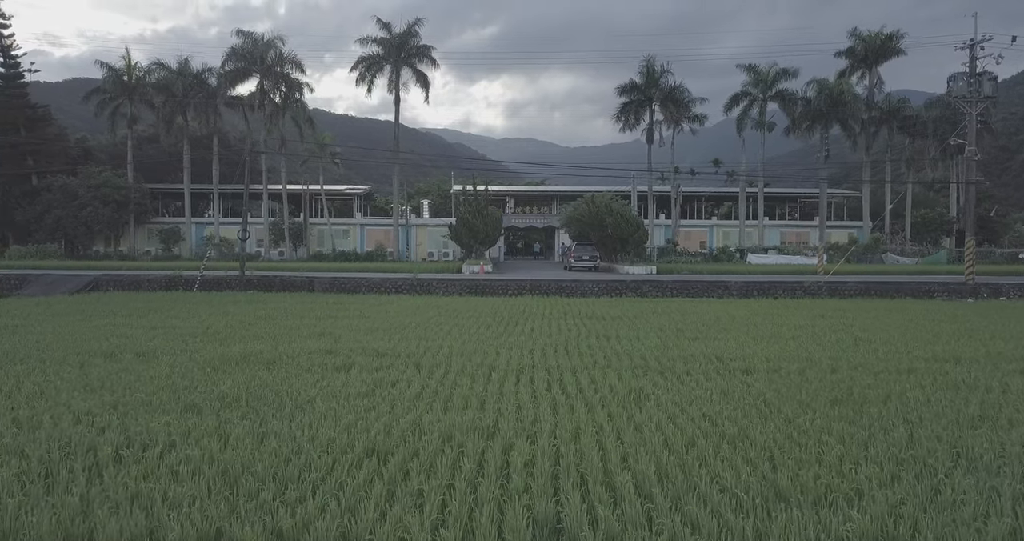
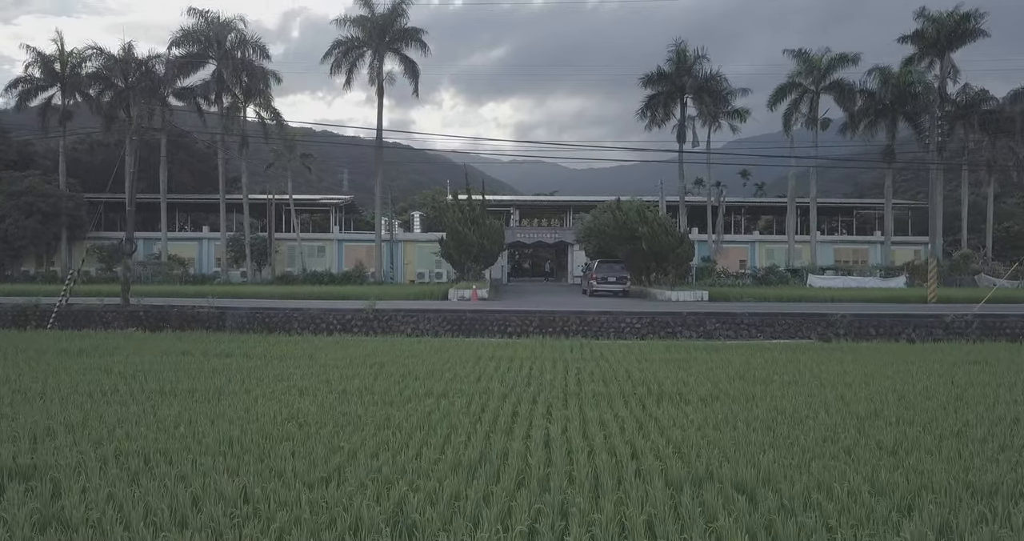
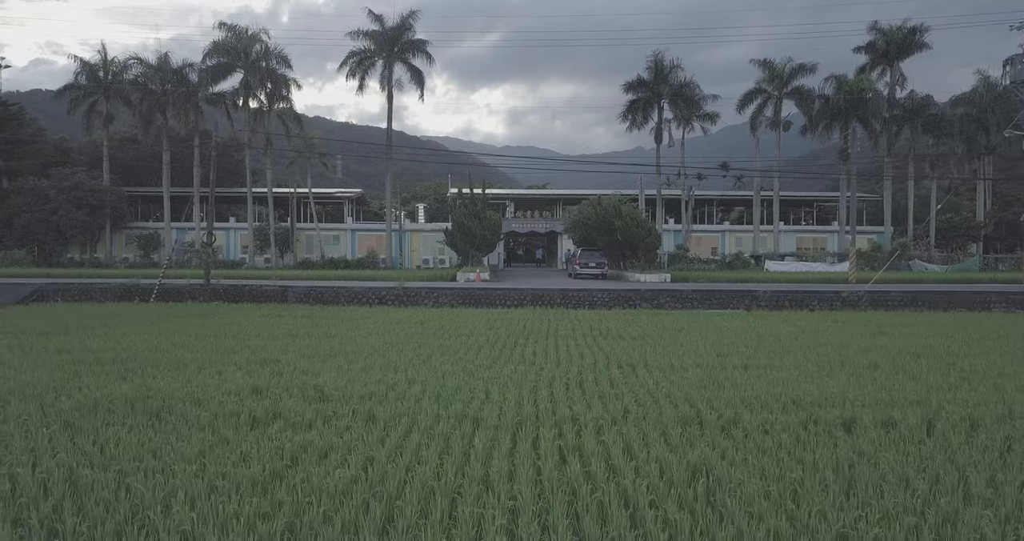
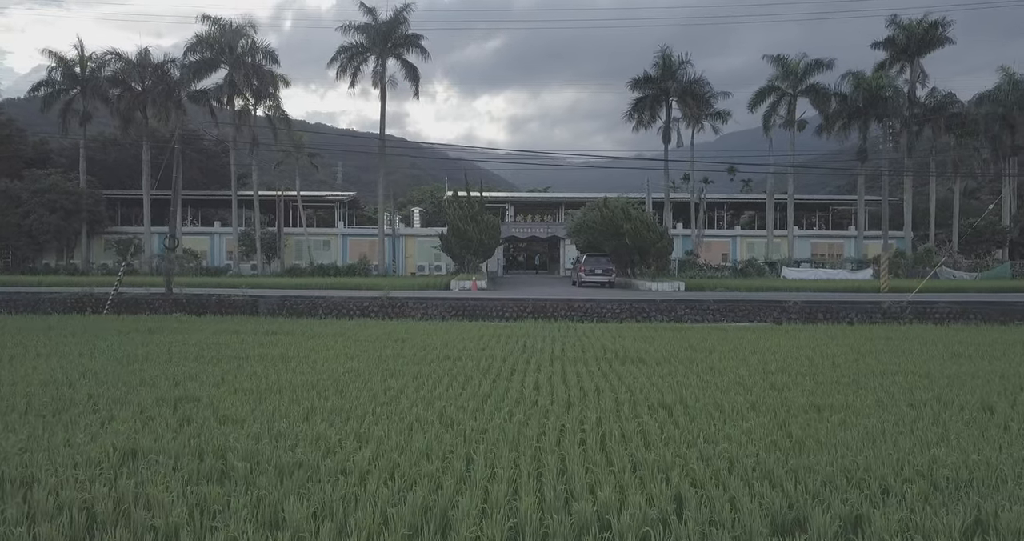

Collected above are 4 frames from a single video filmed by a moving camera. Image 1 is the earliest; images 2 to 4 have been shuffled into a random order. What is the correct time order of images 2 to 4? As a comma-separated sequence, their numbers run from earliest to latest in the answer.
3, 4, 2
